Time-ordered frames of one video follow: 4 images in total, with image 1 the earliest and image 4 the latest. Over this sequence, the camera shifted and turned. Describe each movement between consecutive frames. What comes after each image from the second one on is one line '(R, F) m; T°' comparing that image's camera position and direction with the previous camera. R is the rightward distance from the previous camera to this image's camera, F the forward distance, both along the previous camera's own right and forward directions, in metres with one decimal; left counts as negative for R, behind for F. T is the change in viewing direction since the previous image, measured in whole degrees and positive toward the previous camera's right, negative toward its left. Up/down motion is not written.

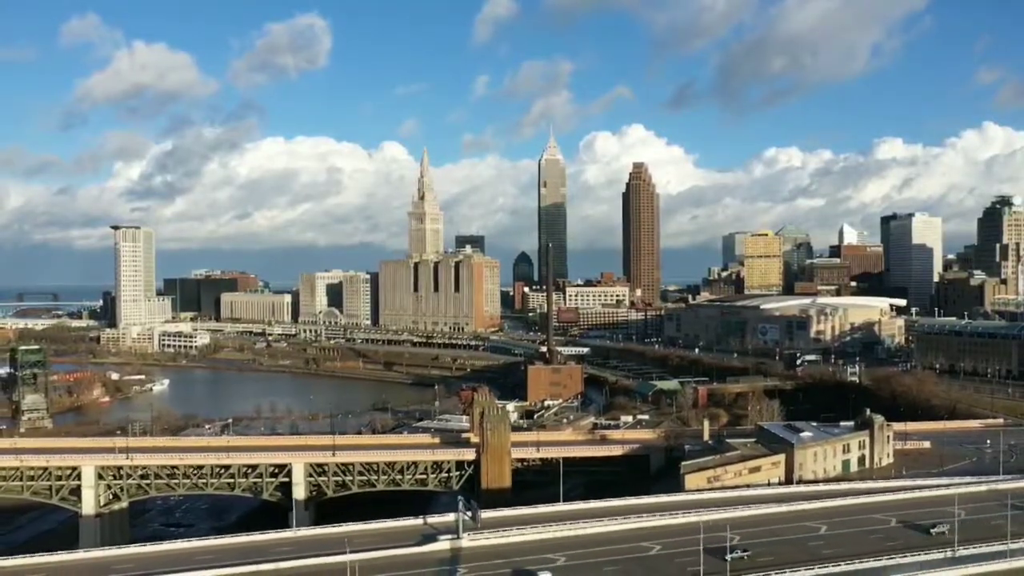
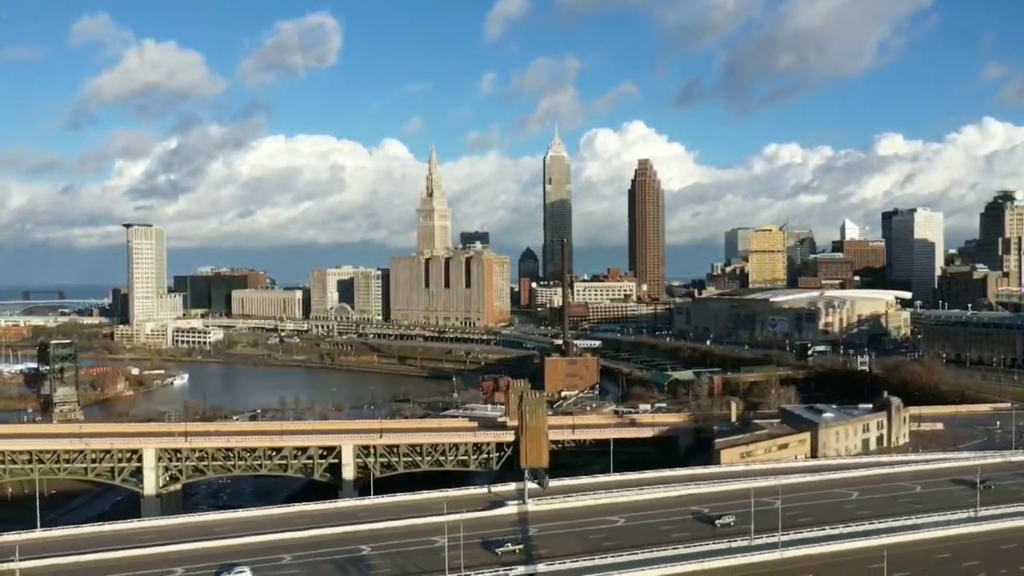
(-1.3, -1.5) m; 0°
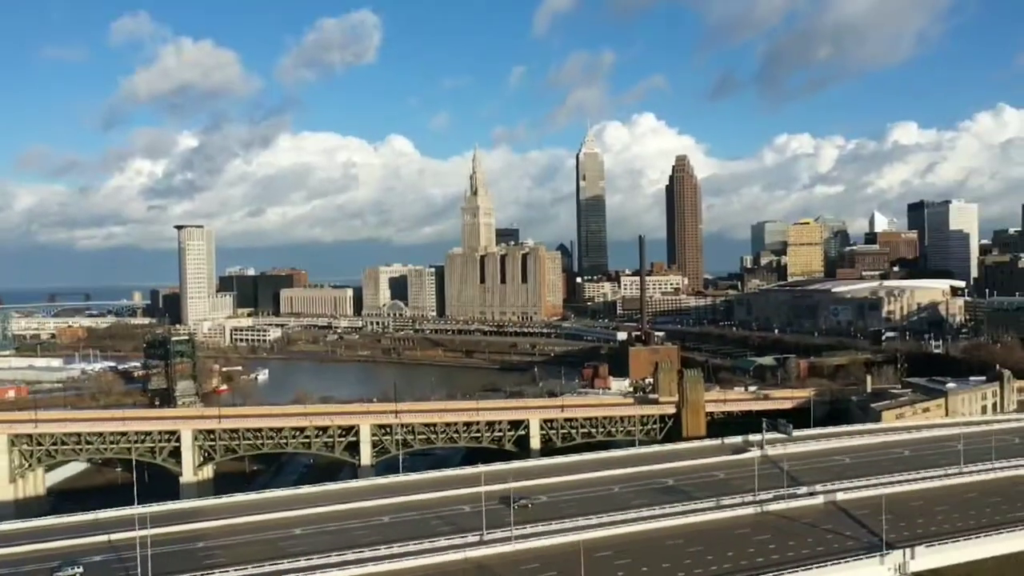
(-6.6, -3.7) m; 0°
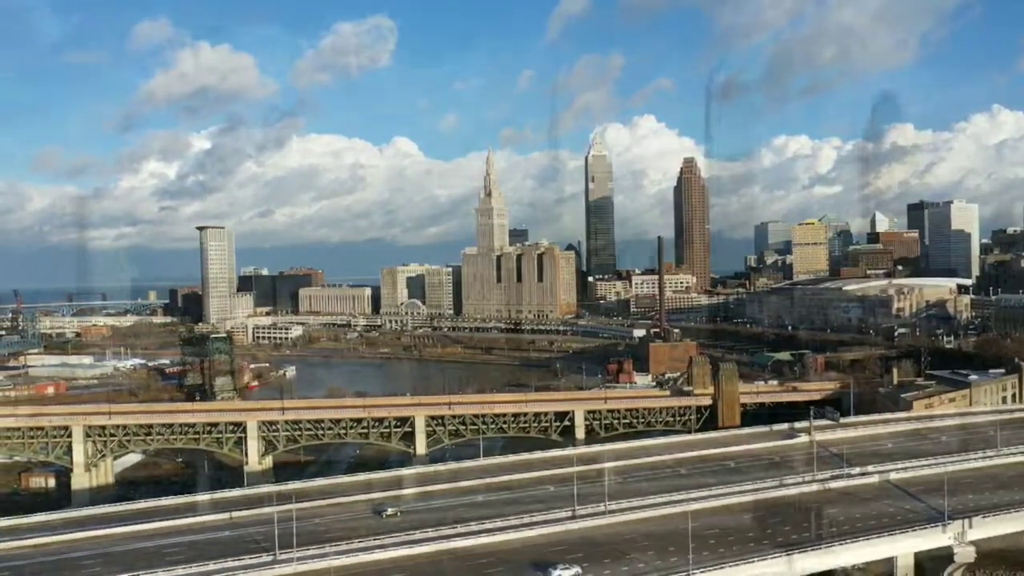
(-1.4, -2.4) m; 0°
